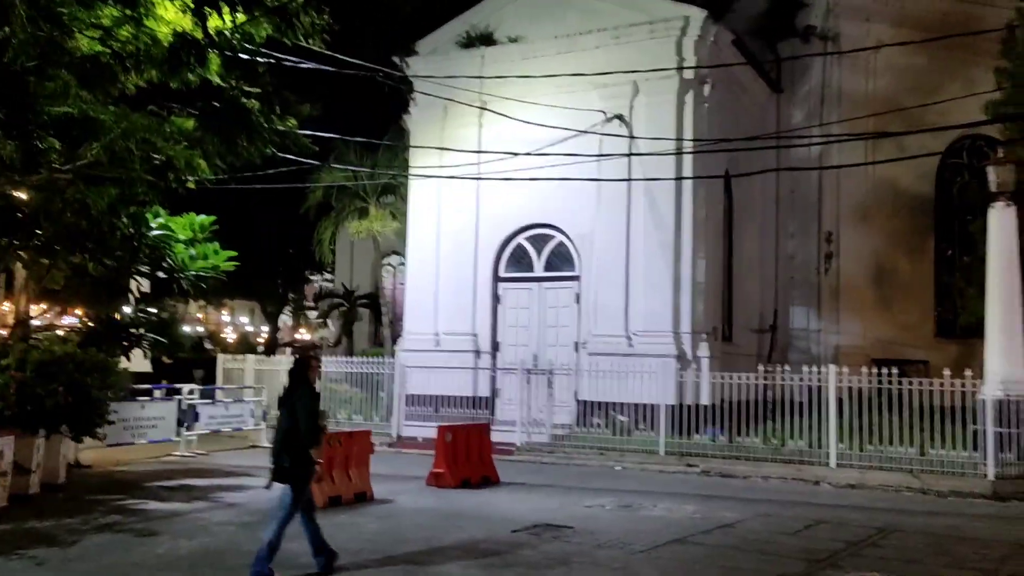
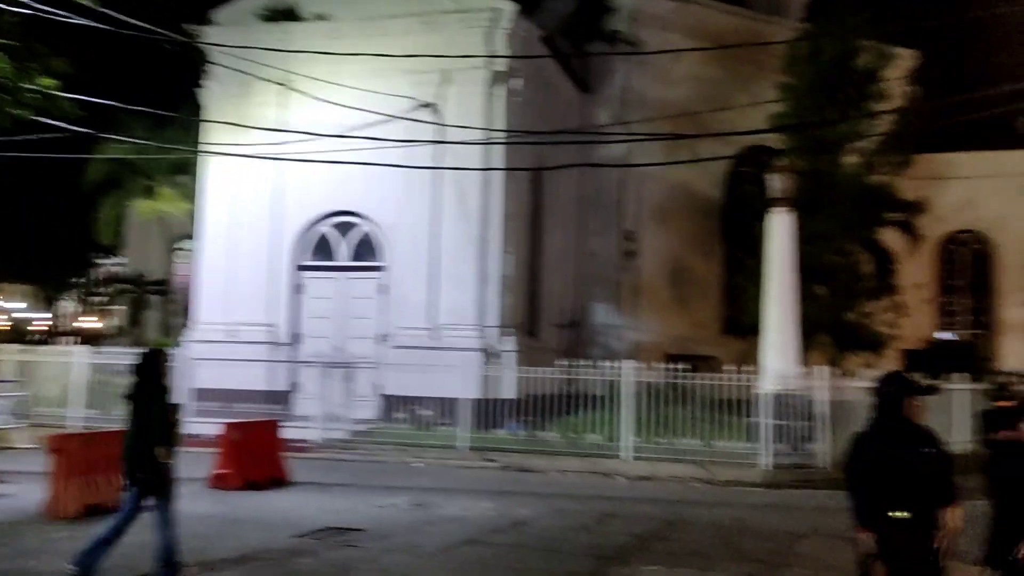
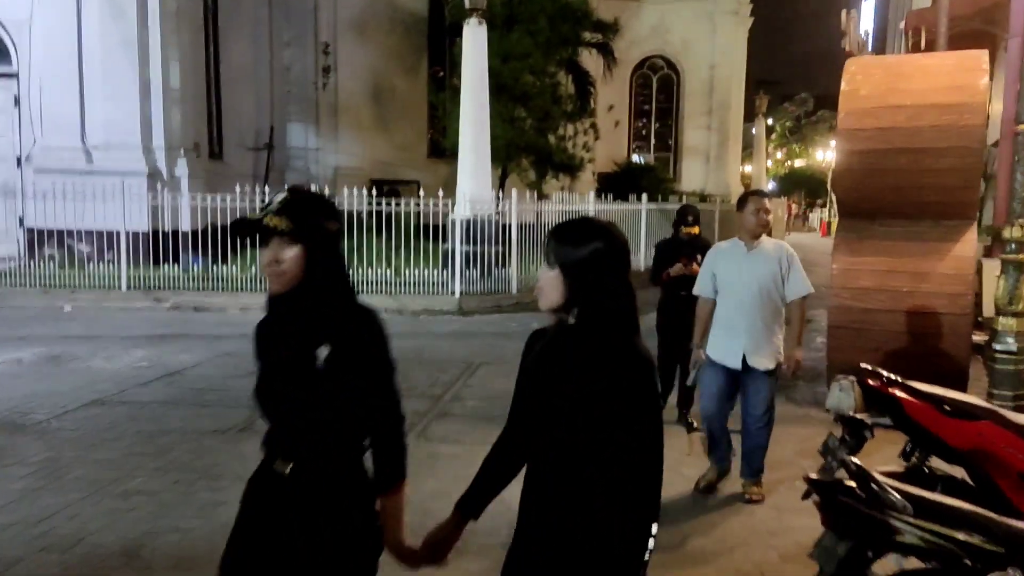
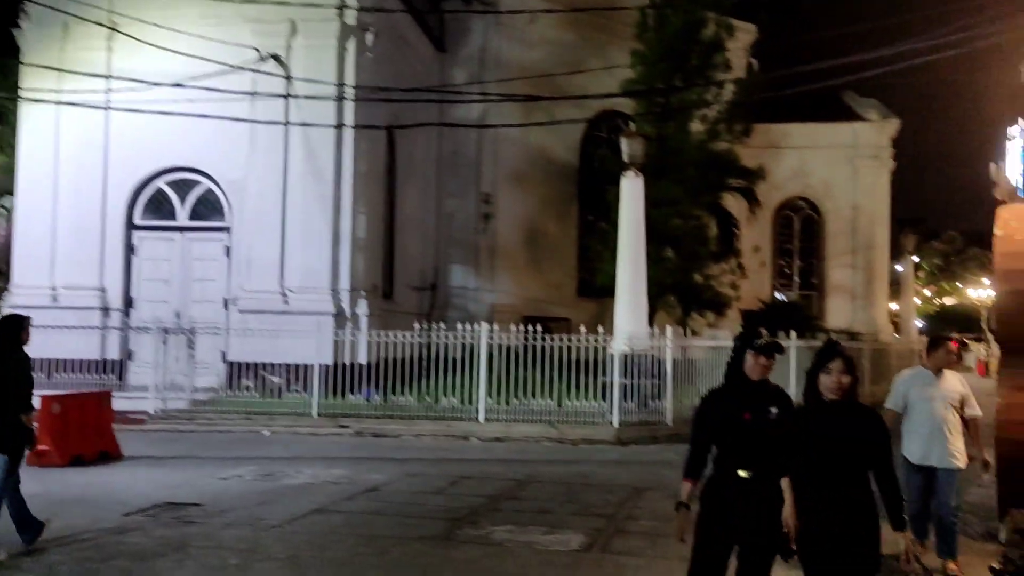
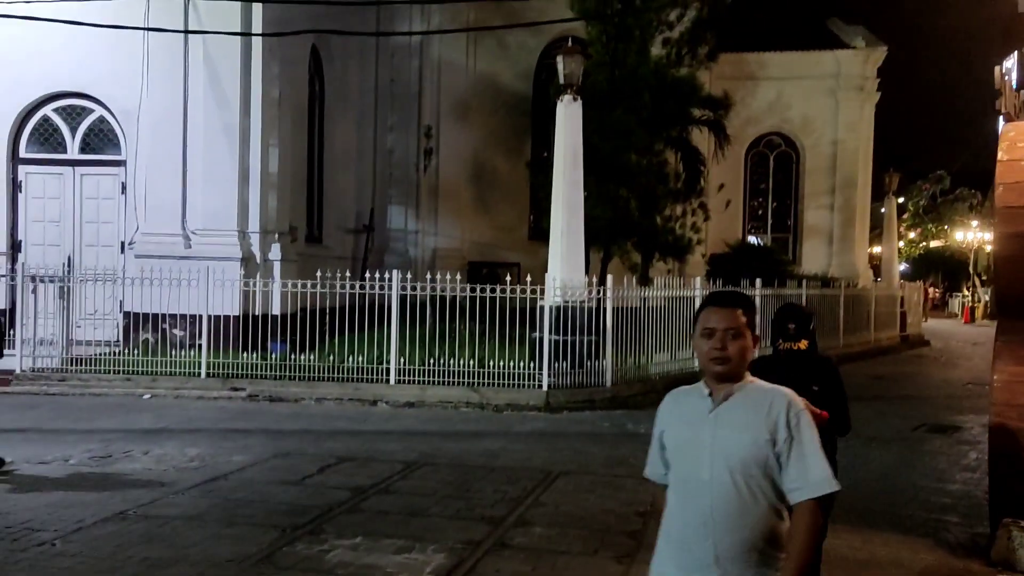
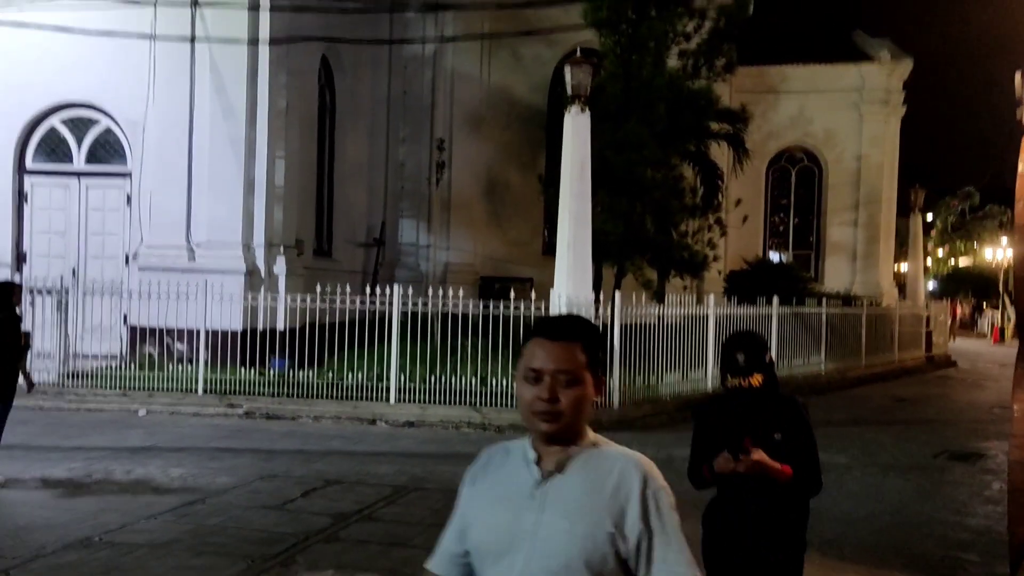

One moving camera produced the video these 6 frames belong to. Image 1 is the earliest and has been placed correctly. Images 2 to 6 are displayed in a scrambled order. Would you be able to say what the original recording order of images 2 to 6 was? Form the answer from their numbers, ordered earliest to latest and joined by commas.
2, 4, 3, 5, 6
